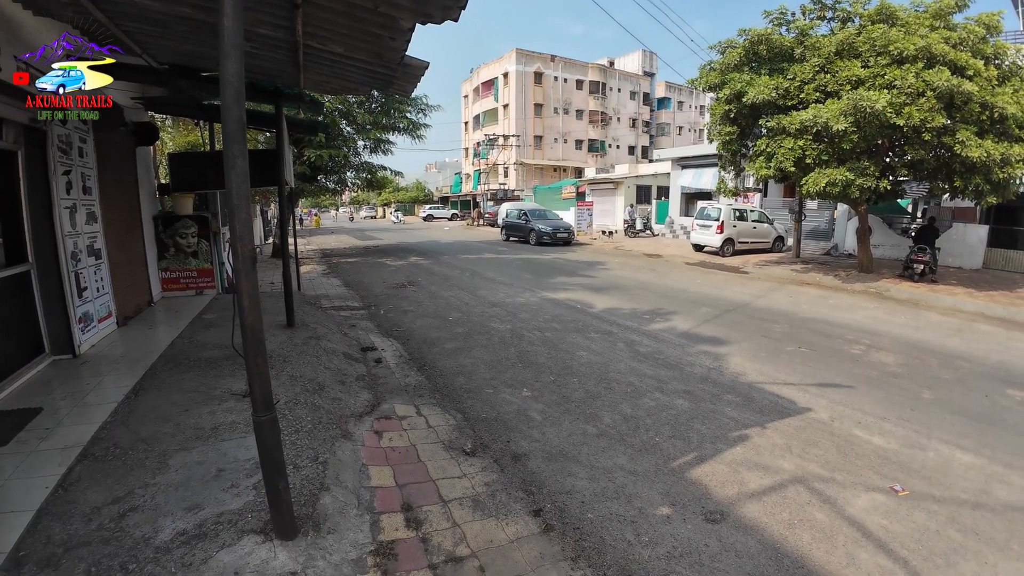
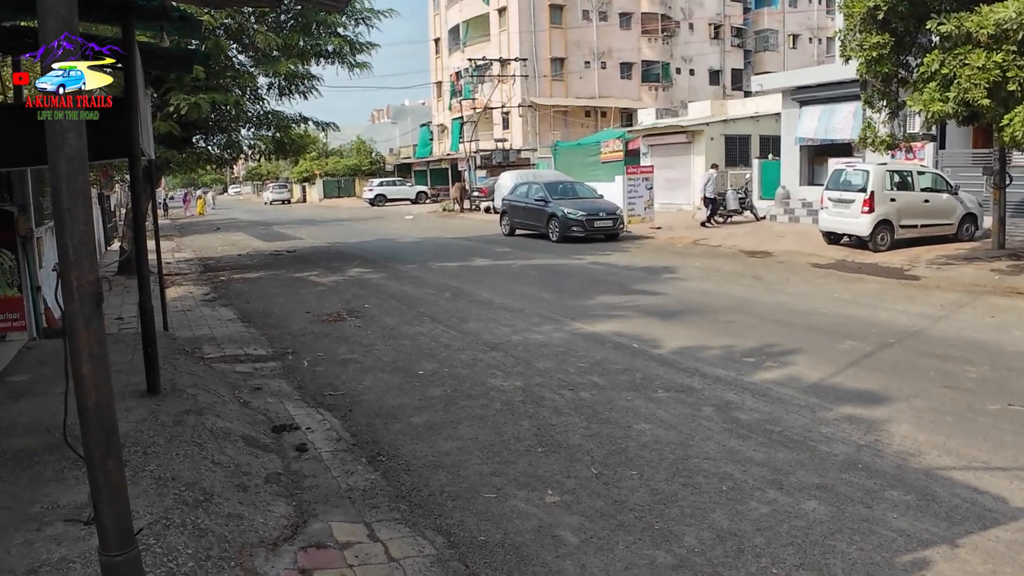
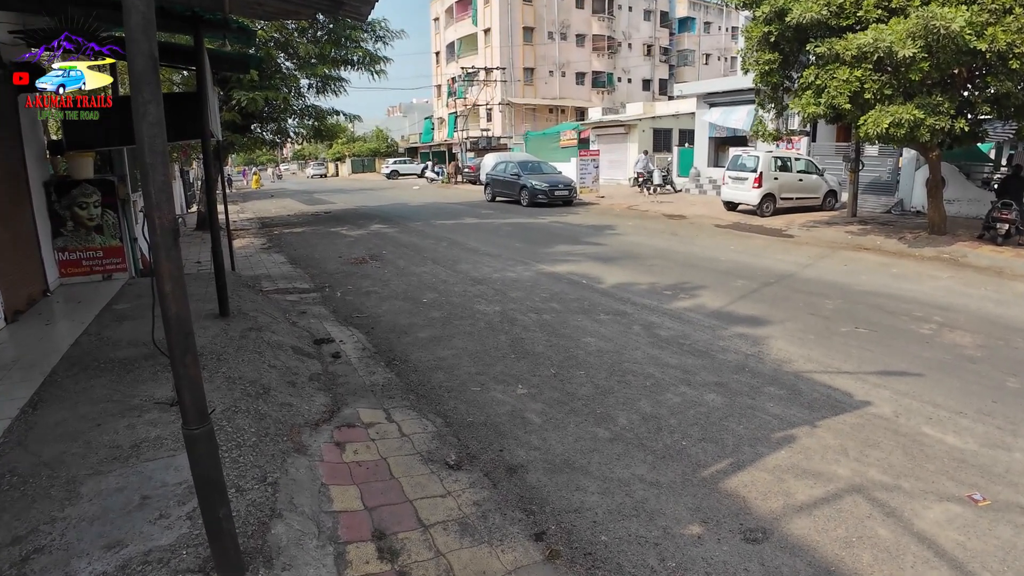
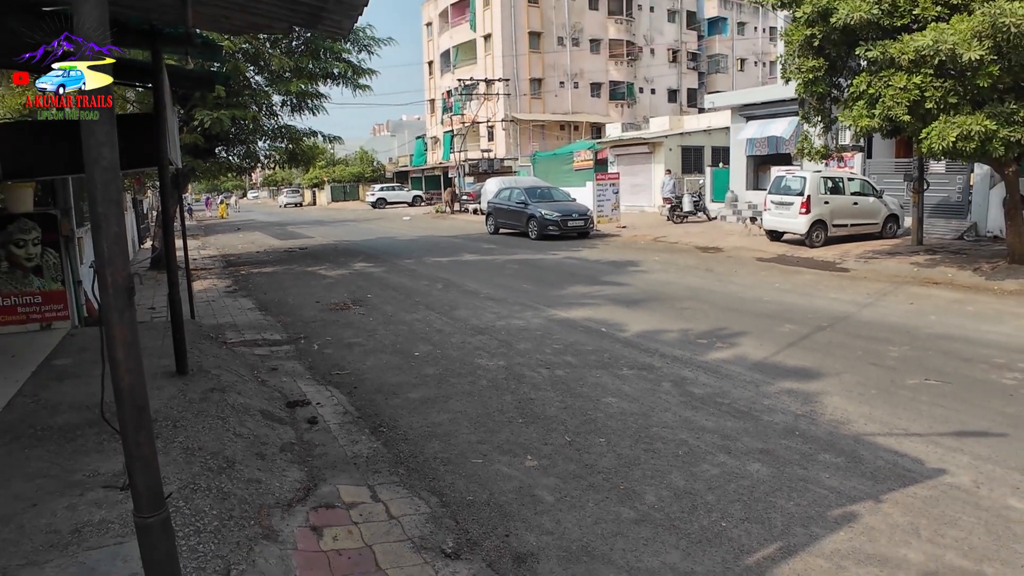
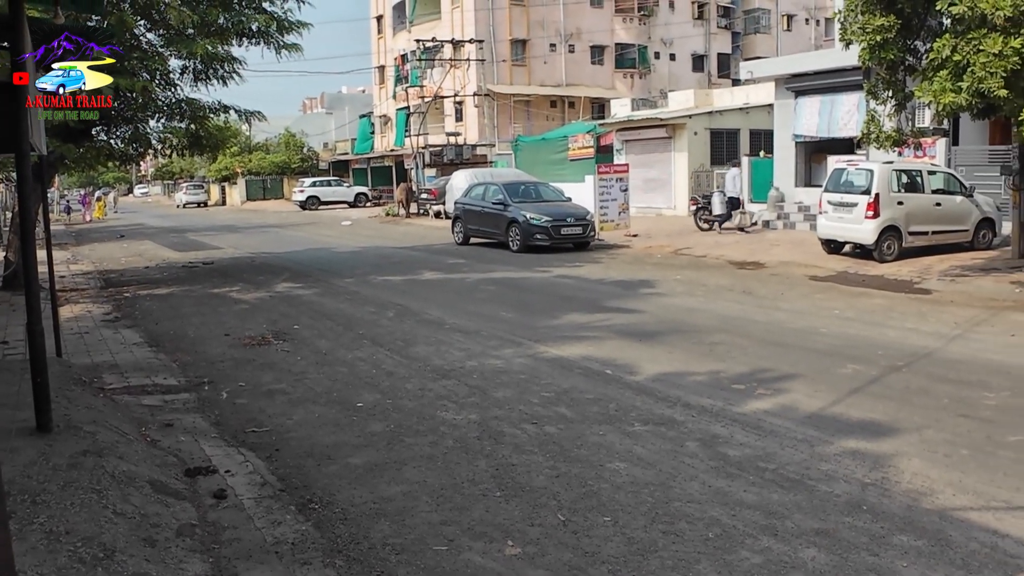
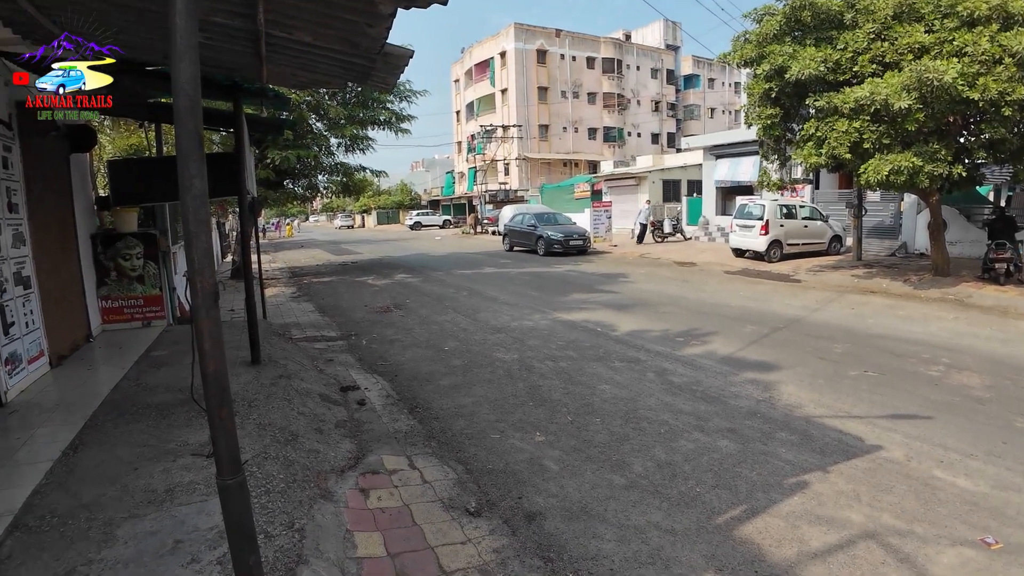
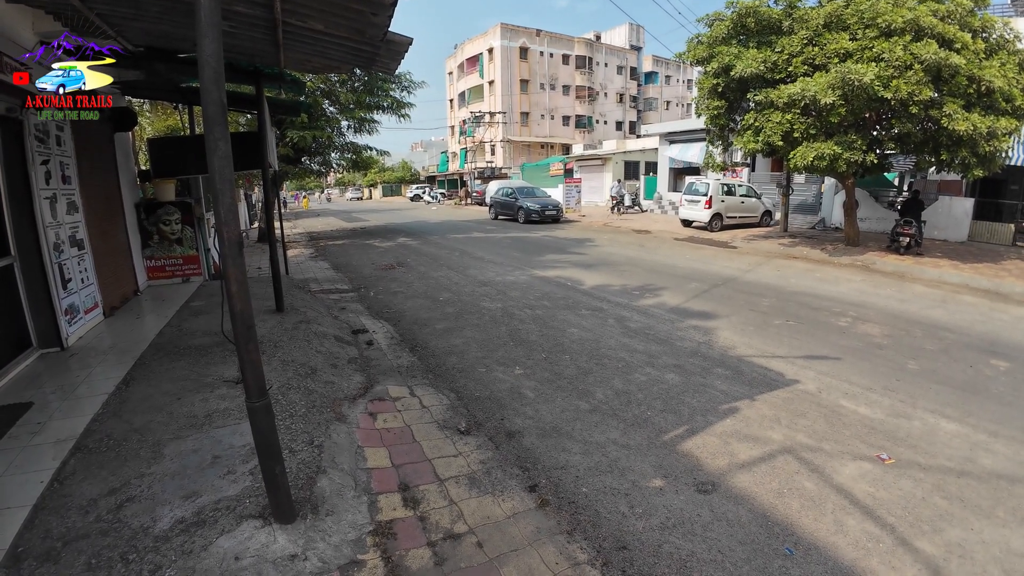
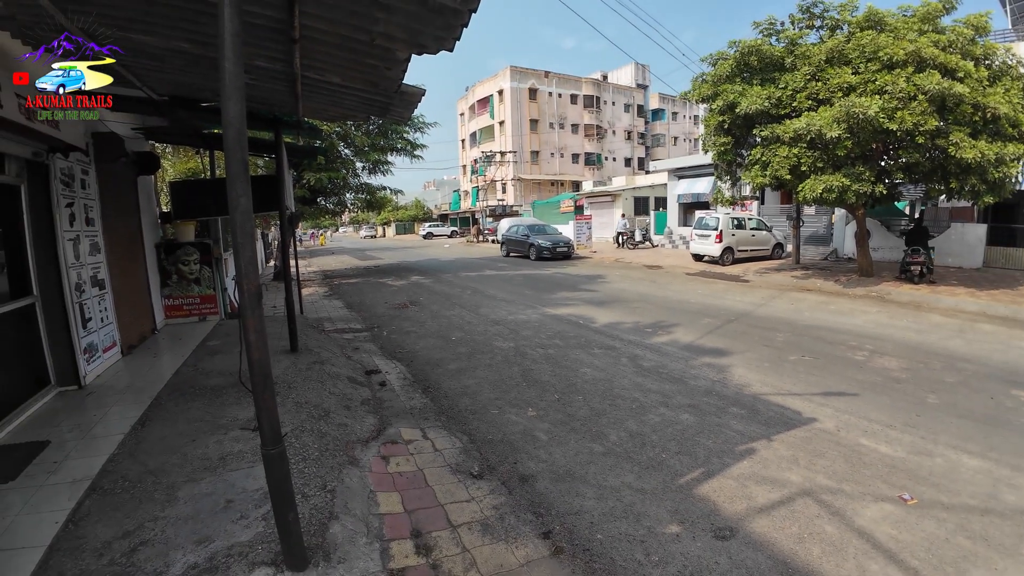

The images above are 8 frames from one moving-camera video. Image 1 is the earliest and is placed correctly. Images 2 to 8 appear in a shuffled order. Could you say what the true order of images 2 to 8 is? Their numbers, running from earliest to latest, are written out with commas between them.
7, 3, 4, 8, 6, 2, 5
